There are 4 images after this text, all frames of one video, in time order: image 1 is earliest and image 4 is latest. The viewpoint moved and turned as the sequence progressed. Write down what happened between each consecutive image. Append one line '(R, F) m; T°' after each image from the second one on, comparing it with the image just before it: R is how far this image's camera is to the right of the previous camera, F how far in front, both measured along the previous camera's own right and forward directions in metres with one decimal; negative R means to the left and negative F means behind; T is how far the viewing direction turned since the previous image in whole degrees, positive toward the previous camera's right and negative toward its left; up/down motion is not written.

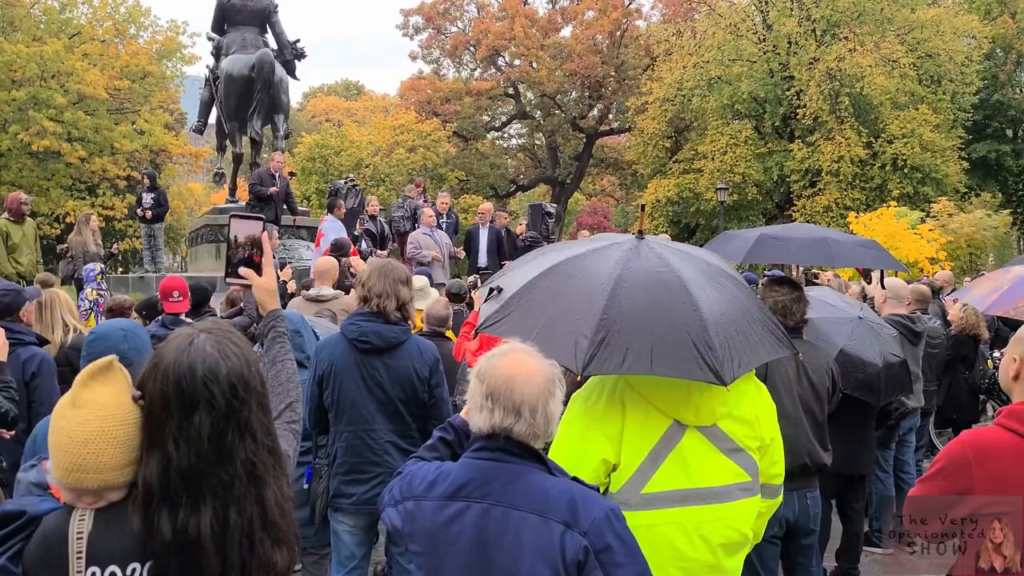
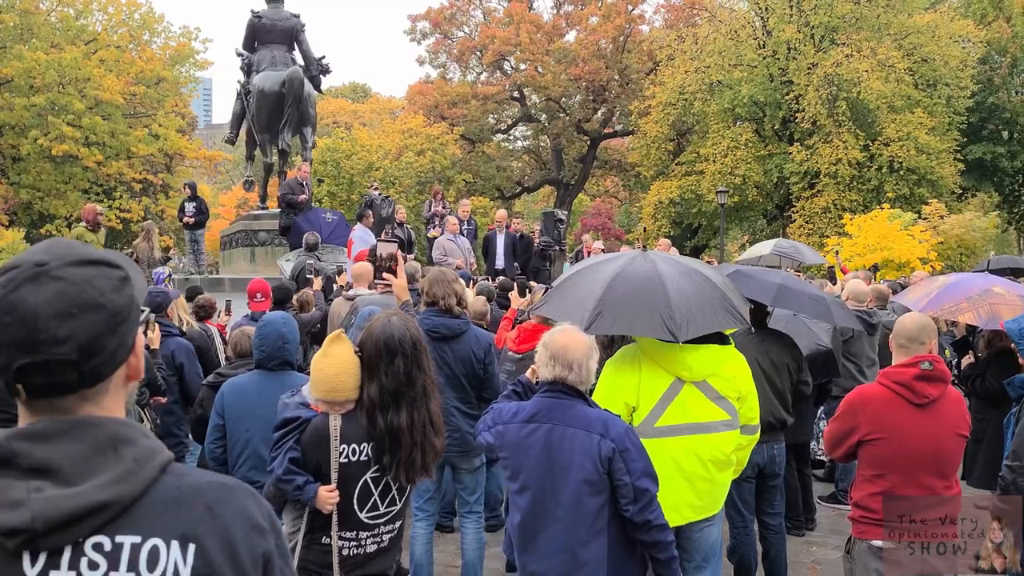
(-0.2, -1.2) m; 0°
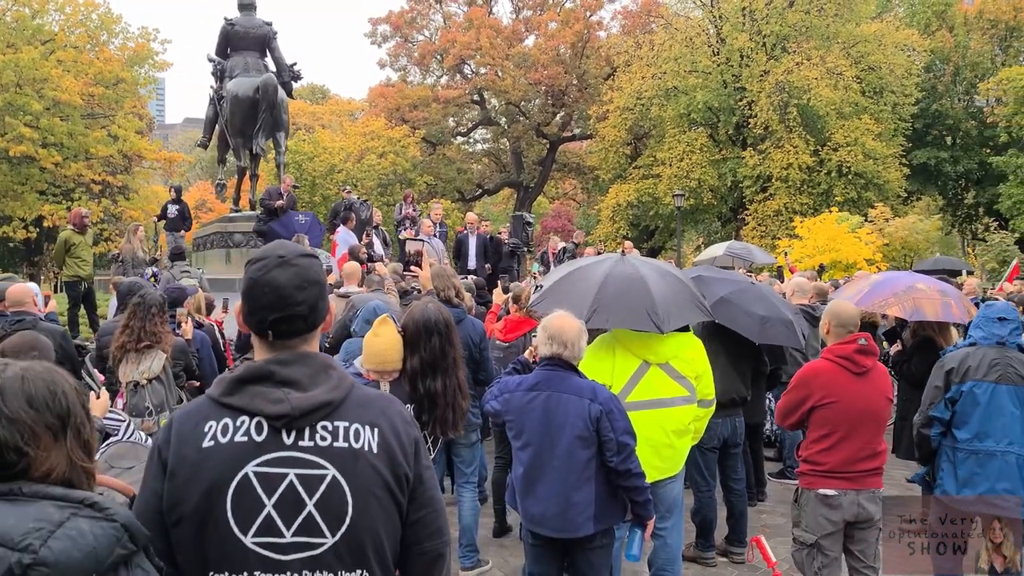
(-0.2, -0.7) m; +3°
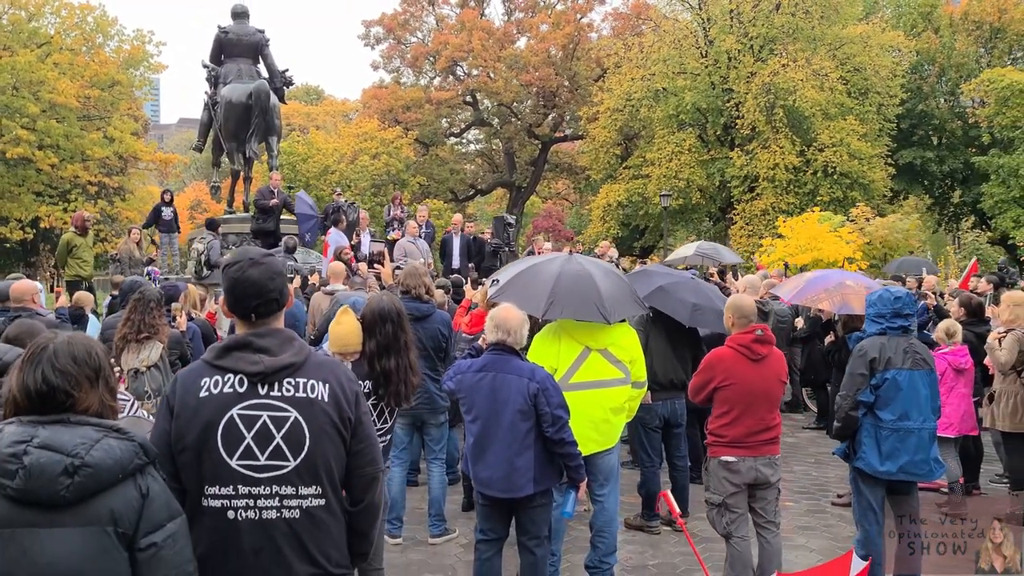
(+0.3, -0.7) m; 0°
